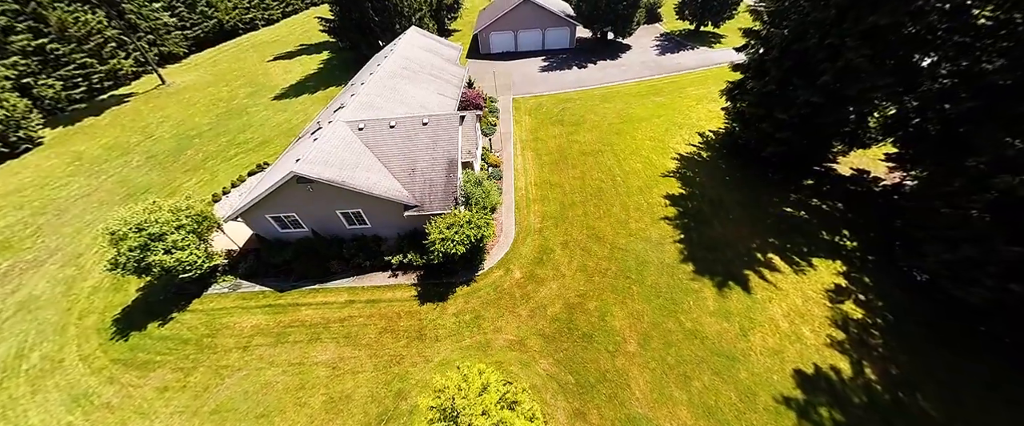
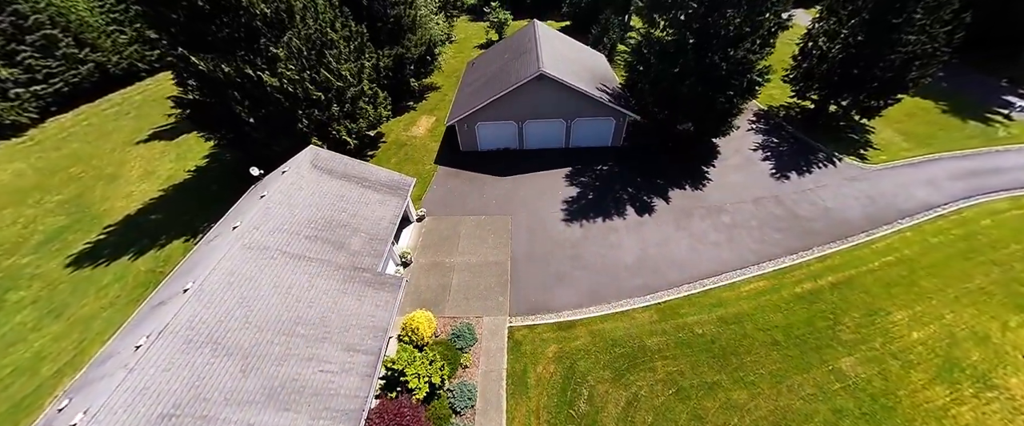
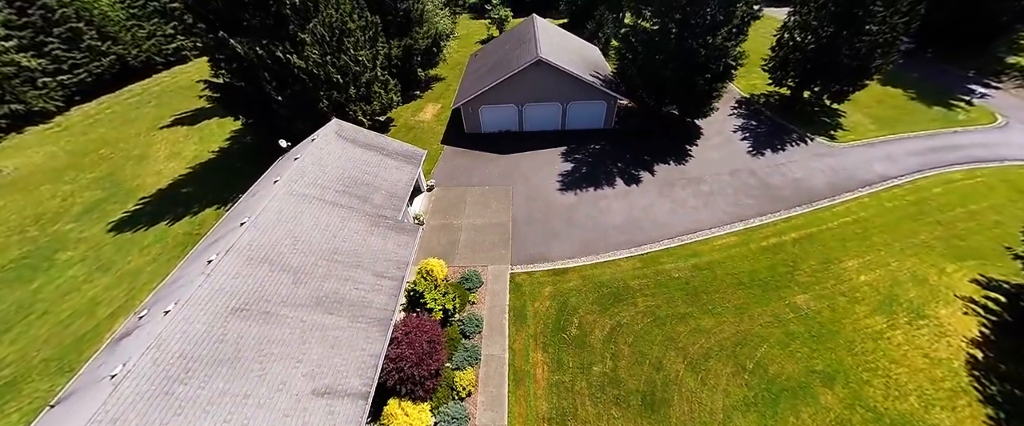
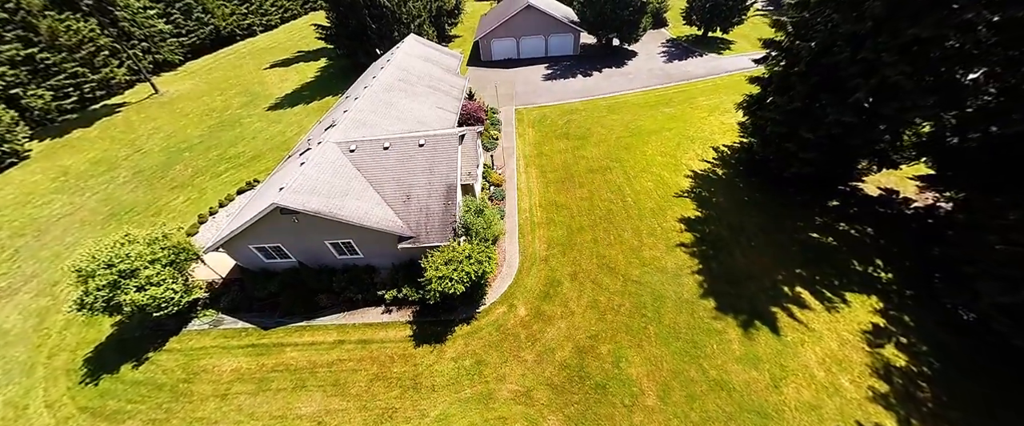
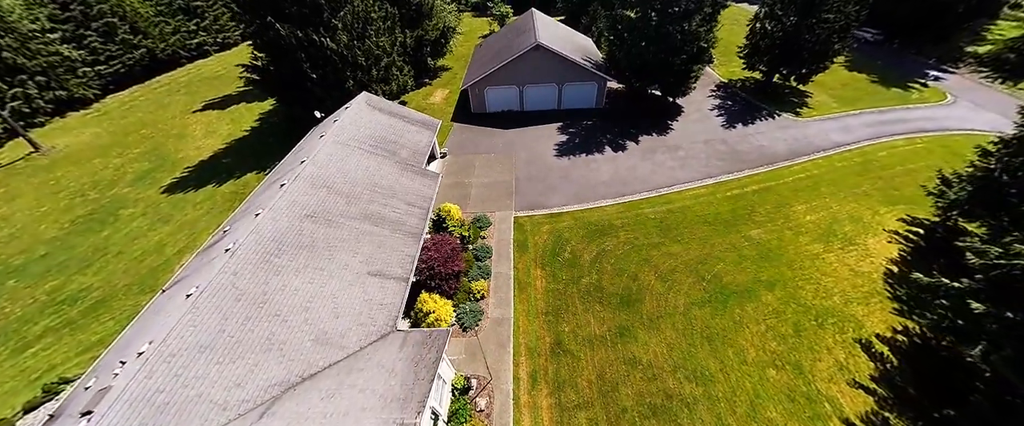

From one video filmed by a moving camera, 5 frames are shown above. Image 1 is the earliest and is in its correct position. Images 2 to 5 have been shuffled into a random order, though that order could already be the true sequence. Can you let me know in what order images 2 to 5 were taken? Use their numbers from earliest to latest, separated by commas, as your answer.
4, 5, 3, 2
